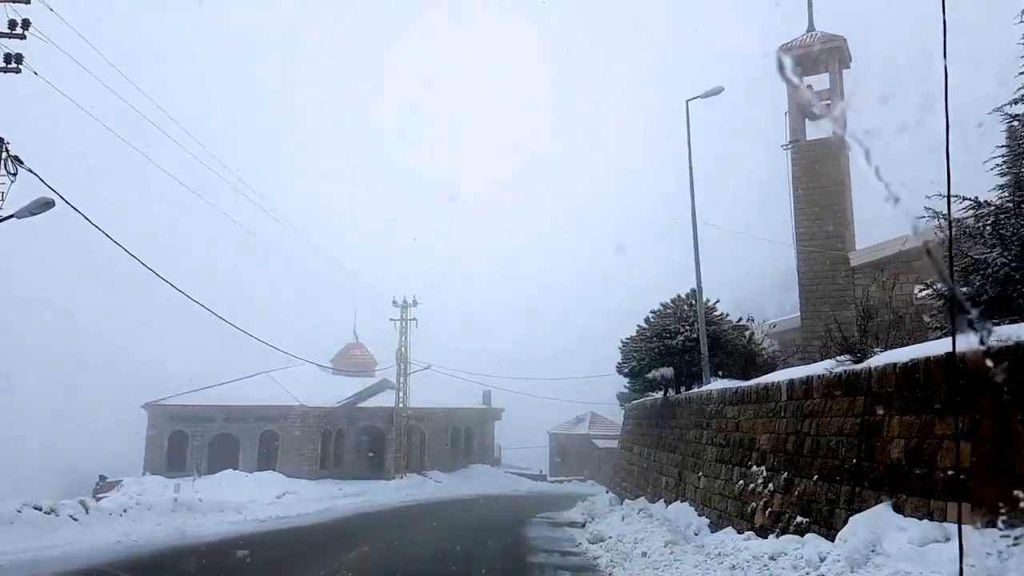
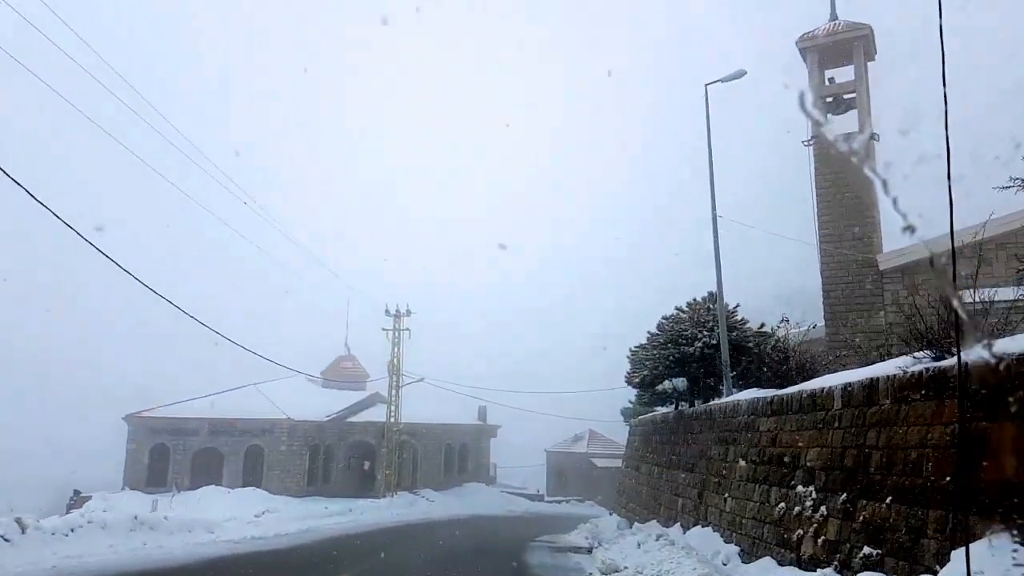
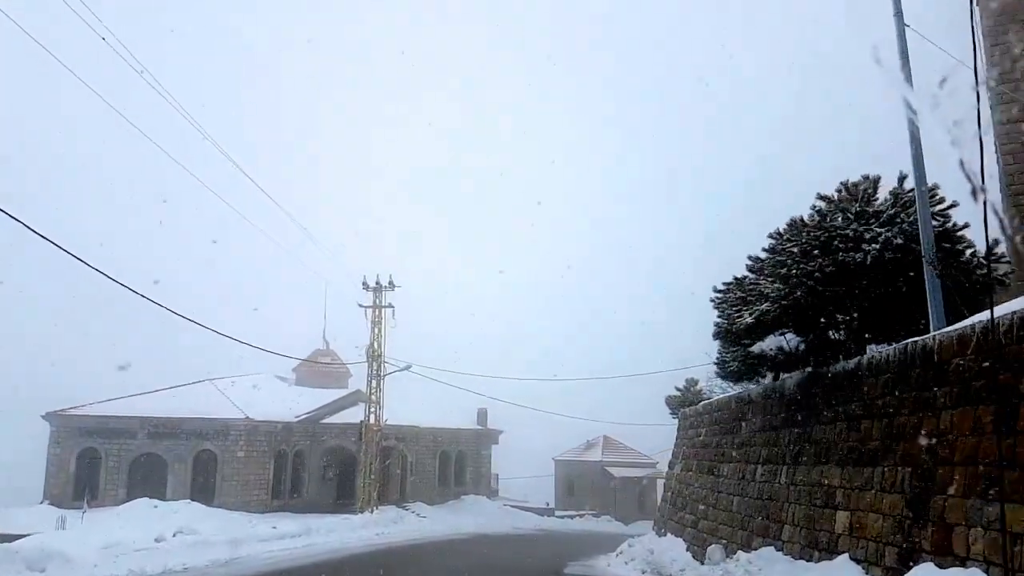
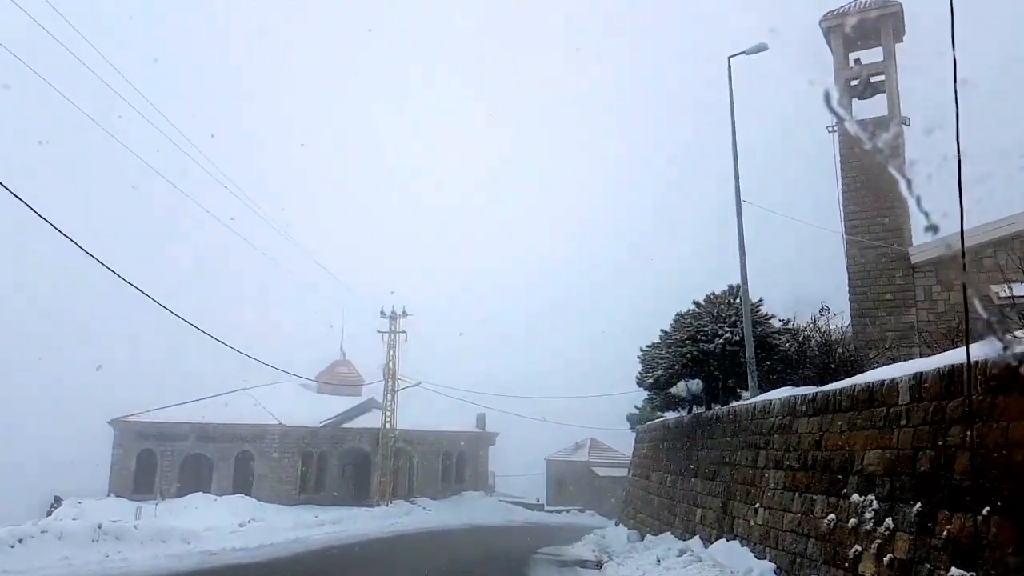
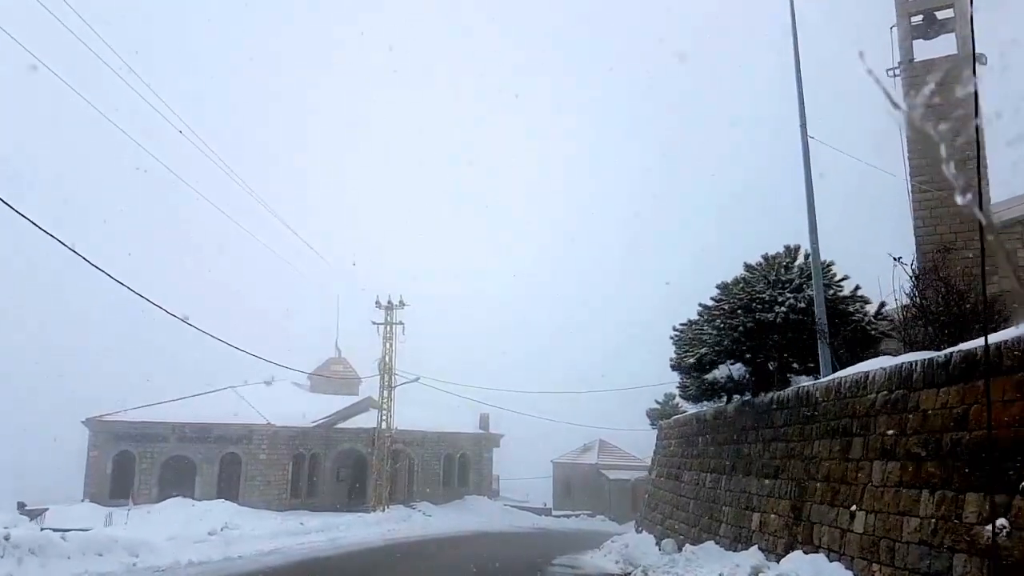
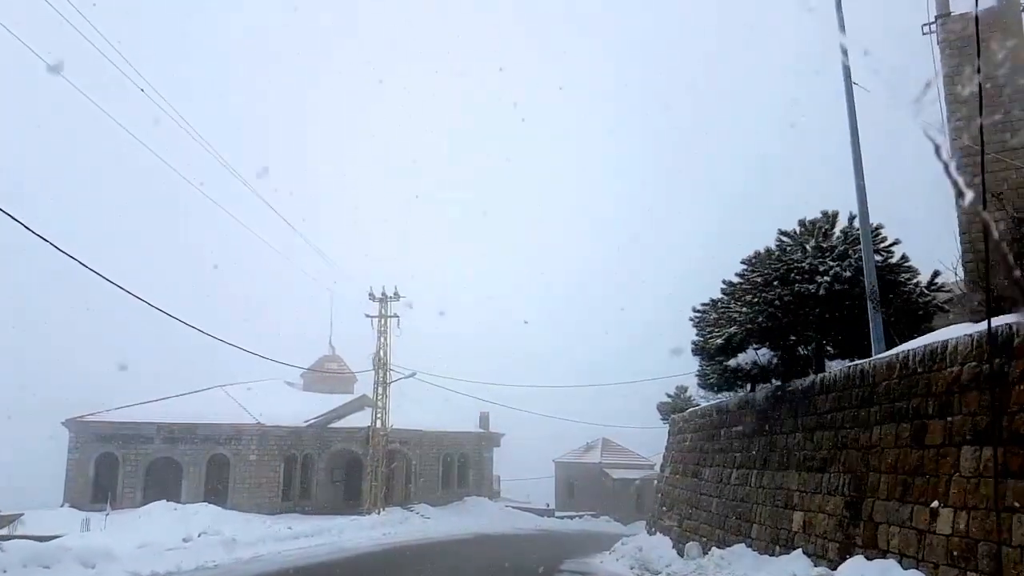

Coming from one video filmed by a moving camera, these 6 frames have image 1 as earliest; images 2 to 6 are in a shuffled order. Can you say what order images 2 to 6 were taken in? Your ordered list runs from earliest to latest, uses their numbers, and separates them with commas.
2, 4, 5, 6, 3
